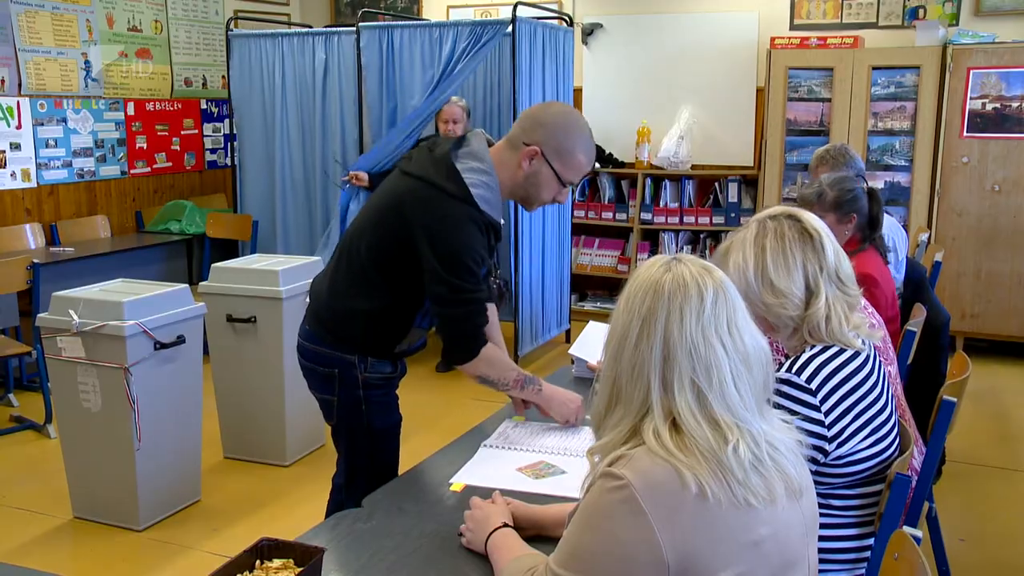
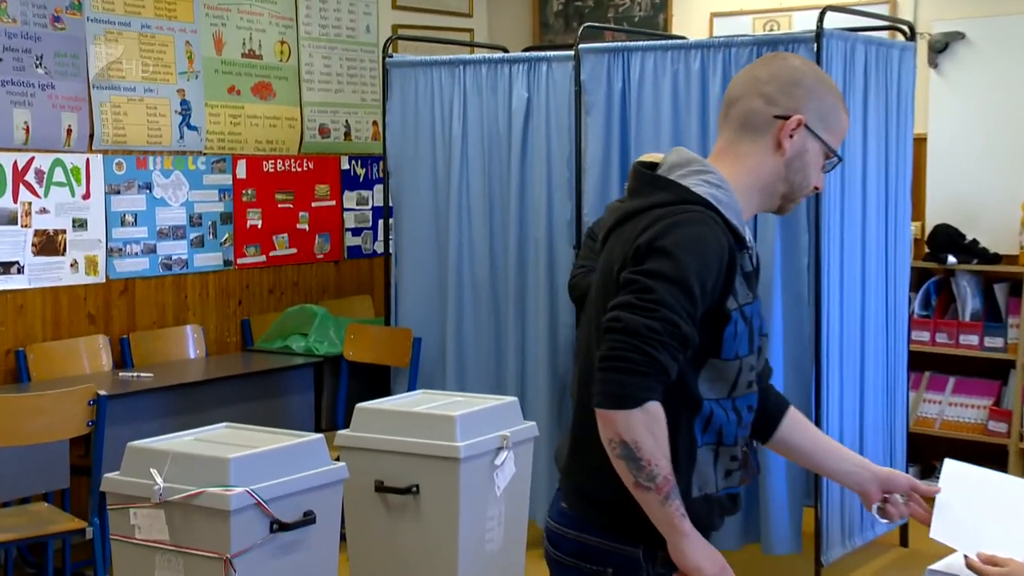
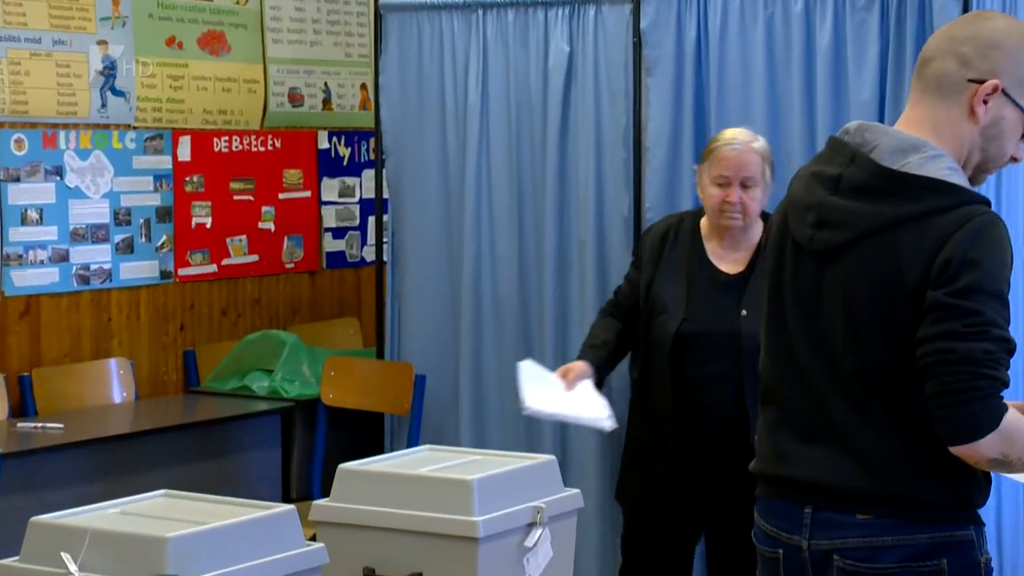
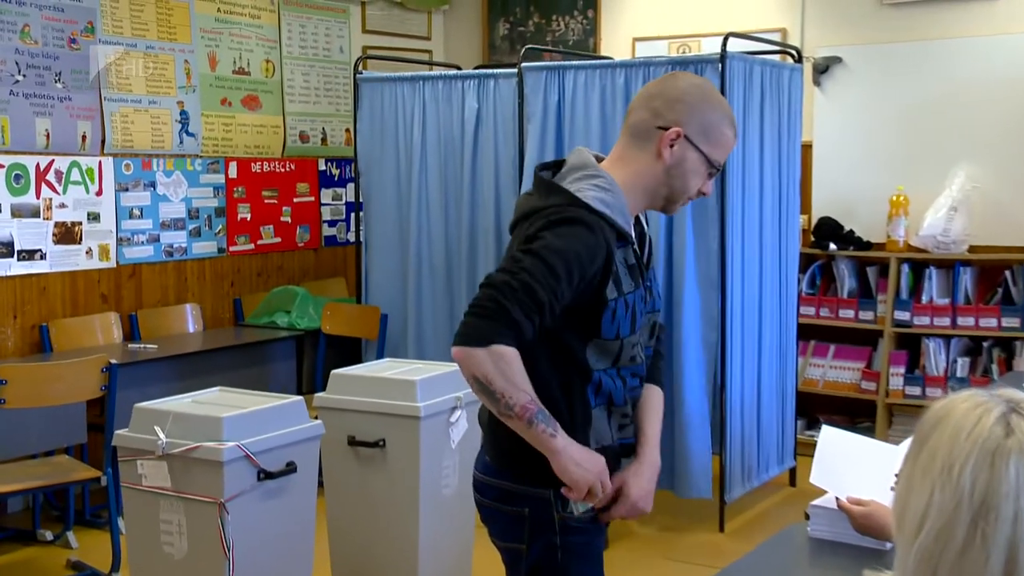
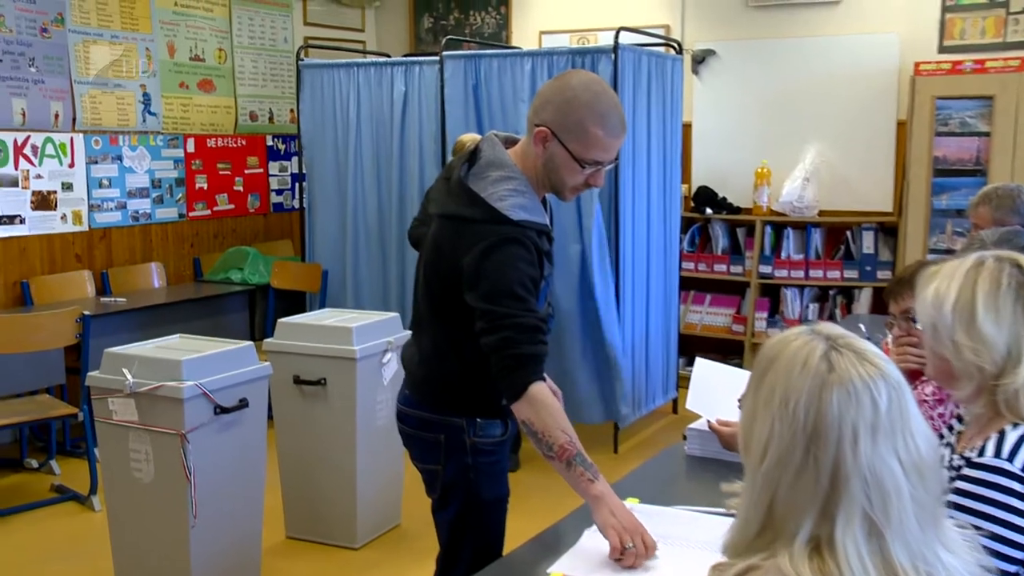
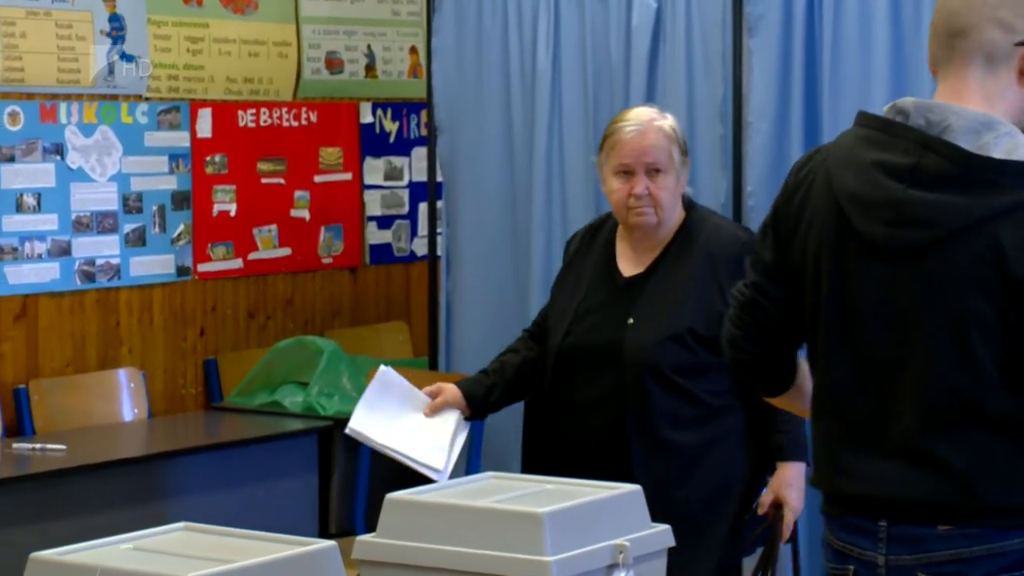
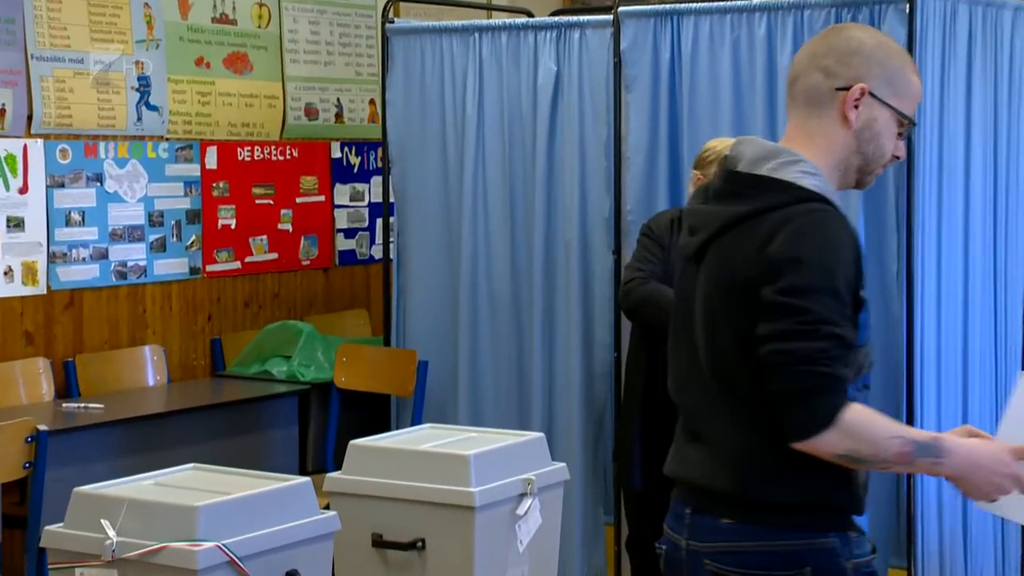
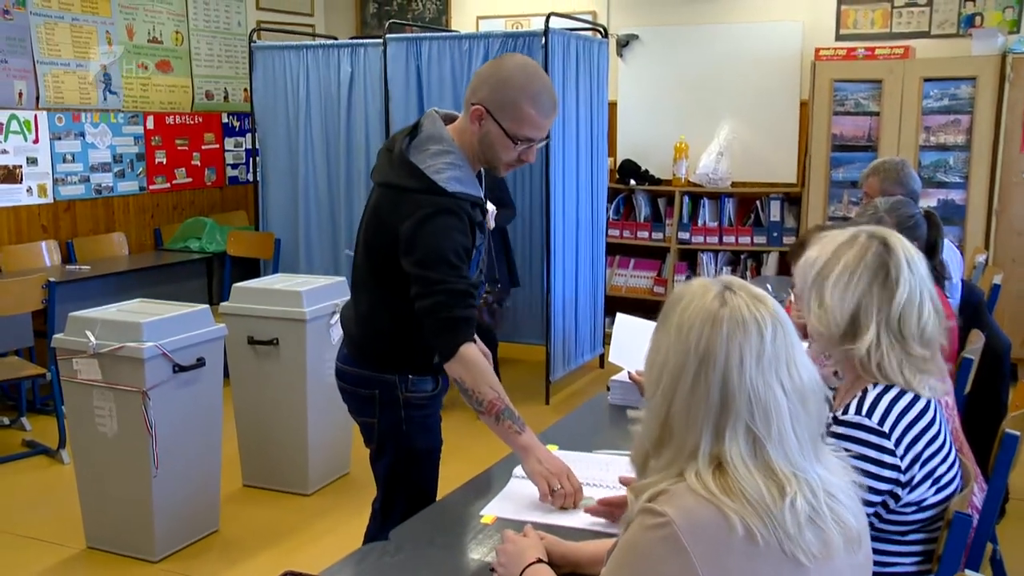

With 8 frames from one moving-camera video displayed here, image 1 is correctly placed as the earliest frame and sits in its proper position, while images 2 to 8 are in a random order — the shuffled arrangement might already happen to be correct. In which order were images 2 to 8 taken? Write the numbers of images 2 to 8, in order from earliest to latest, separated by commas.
8, 5, 4, 2, 7, 3, 6
